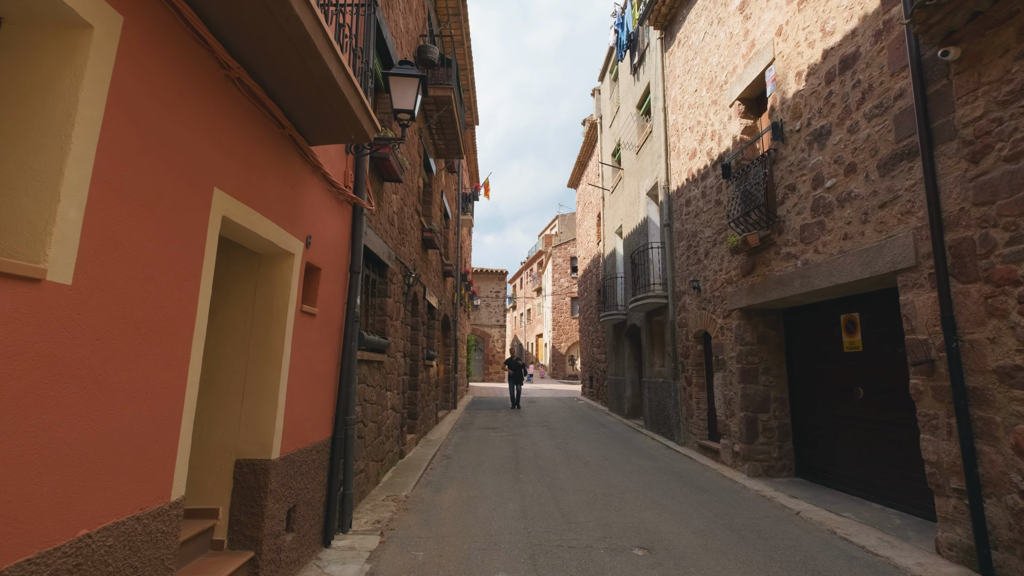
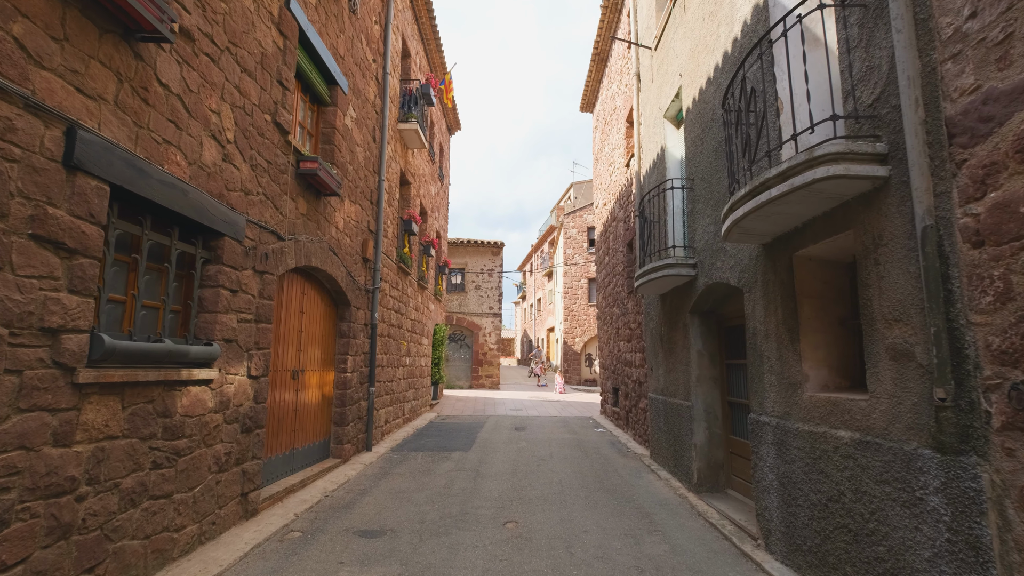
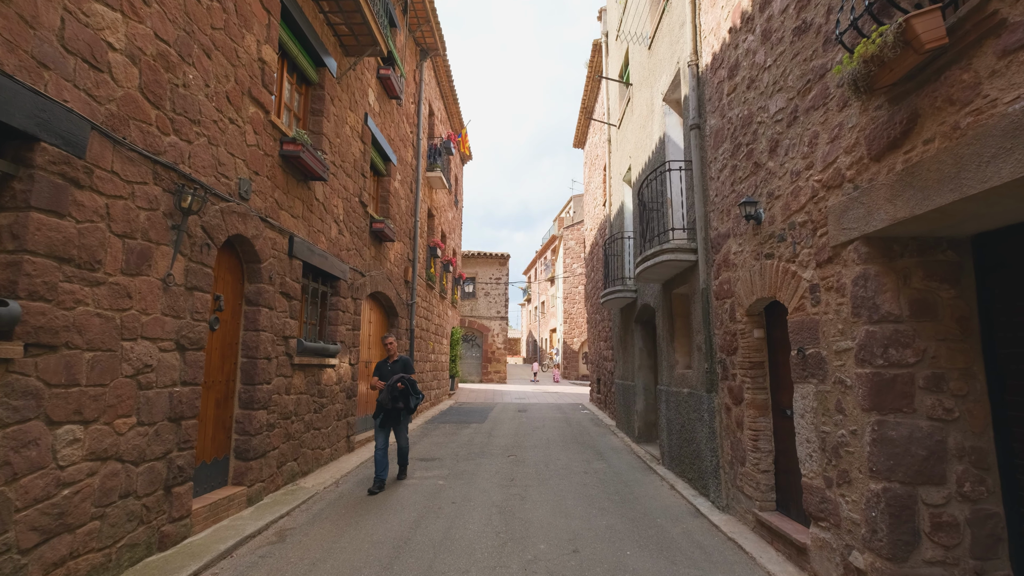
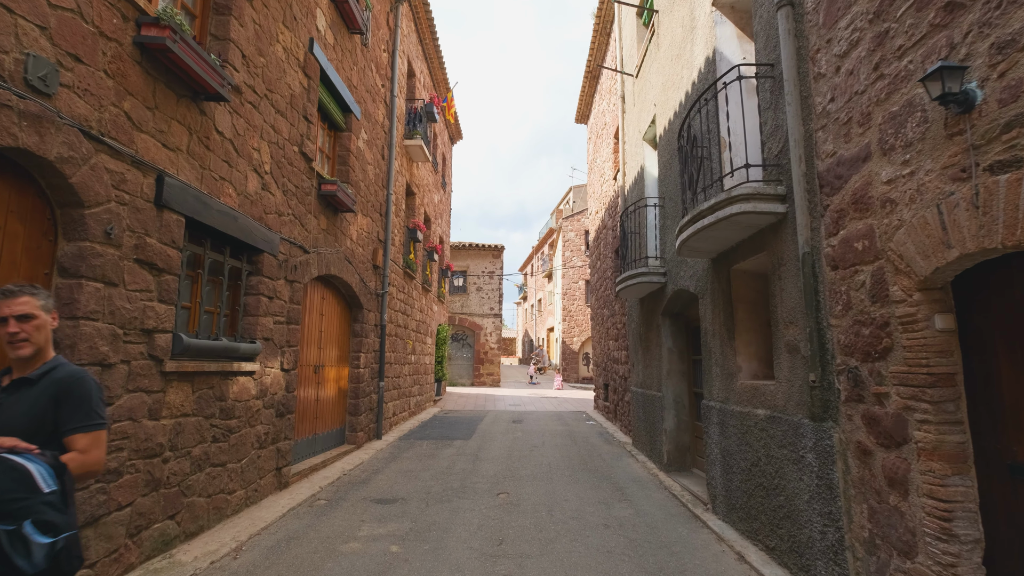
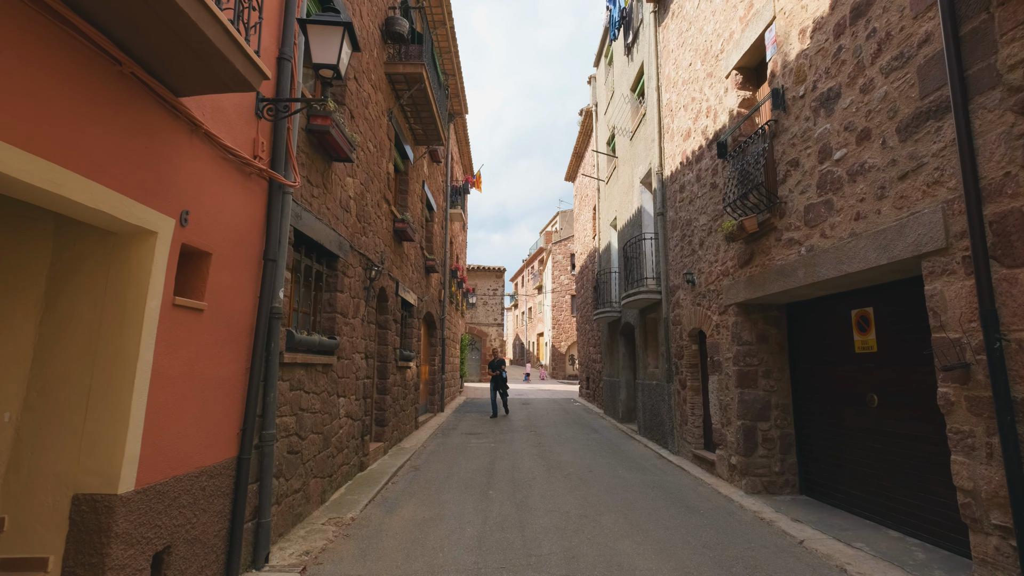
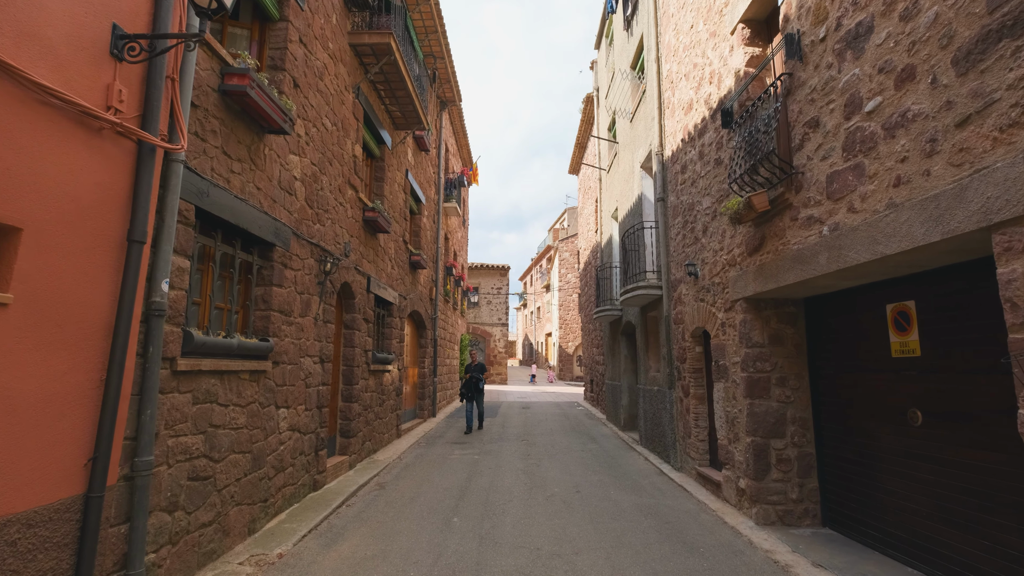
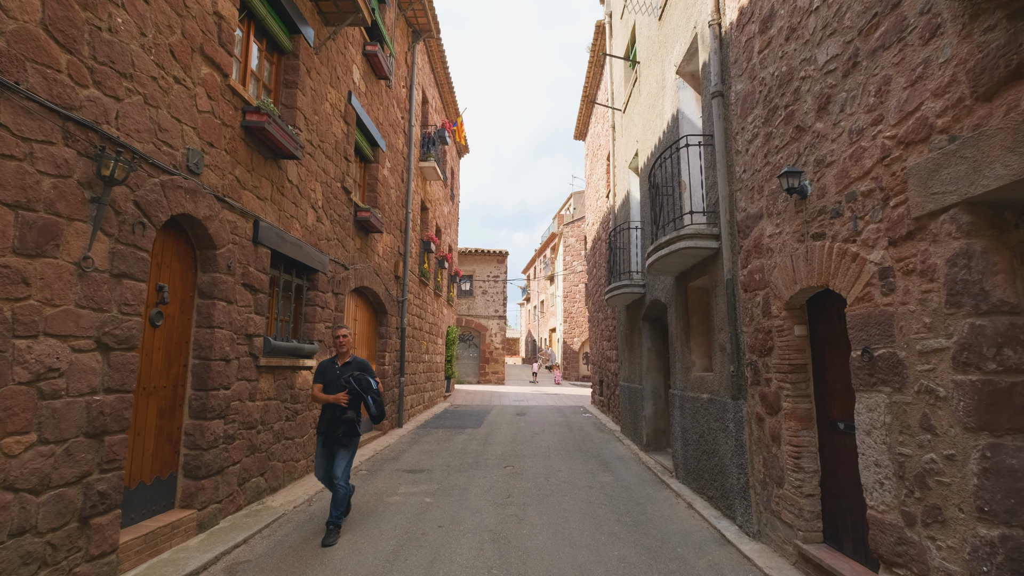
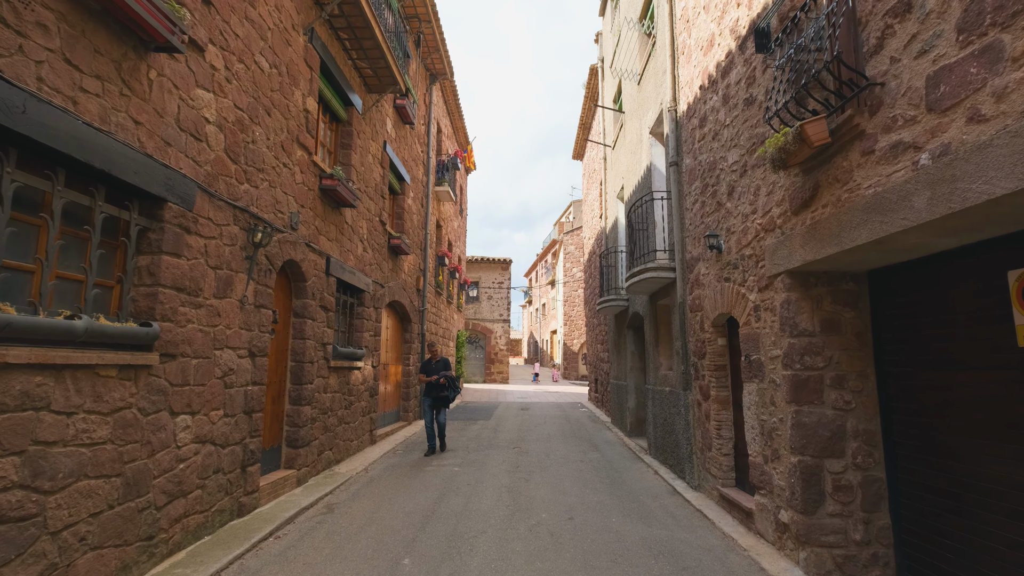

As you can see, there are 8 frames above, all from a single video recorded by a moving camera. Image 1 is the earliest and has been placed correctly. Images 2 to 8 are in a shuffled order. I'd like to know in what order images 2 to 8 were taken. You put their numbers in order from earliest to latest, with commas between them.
5, 6, 8, 3, 7, 4, 2
